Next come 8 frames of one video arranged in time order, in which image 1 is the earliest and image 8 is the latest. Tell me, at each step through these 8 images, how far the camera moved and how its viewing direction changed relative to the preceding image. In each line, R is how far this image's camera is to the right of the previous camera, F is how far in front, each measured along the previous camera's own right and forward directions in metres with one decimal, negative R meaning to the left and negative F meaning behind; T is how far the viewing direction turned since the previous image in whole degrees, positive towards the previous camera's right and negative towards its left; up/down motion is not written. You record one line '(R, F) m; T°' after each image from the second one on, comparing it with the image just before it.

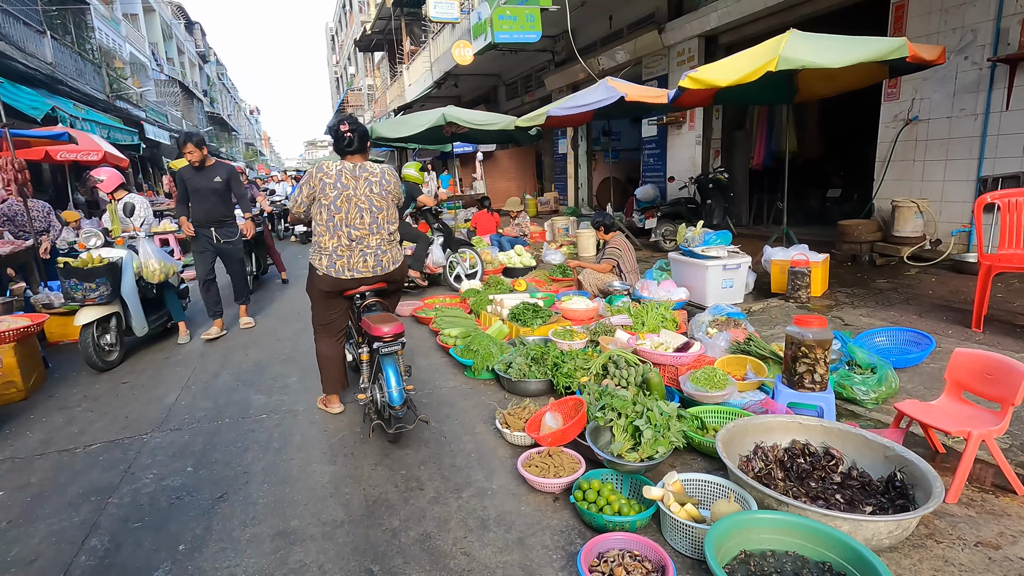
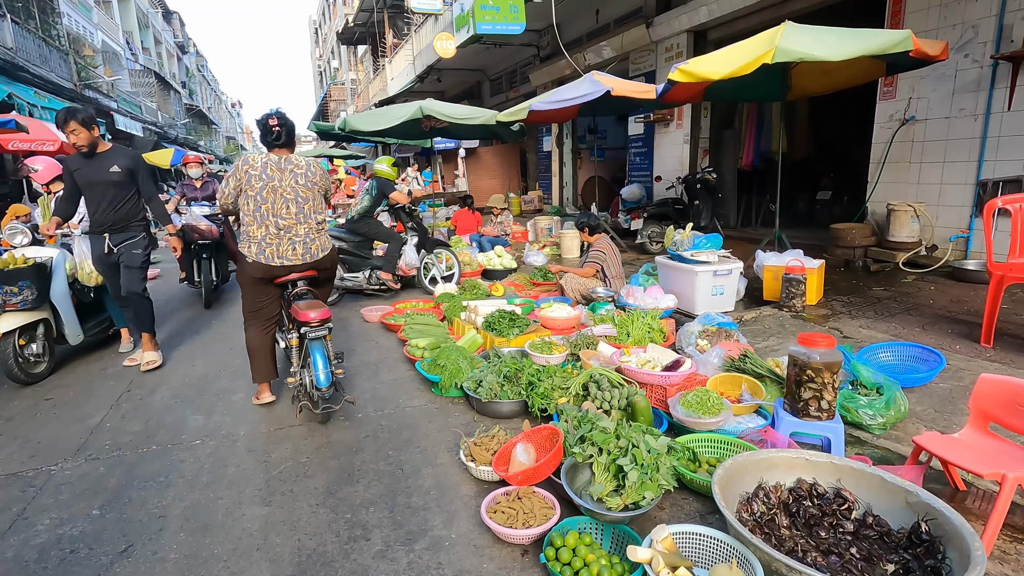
(+0.1, +0.4) m; +2°
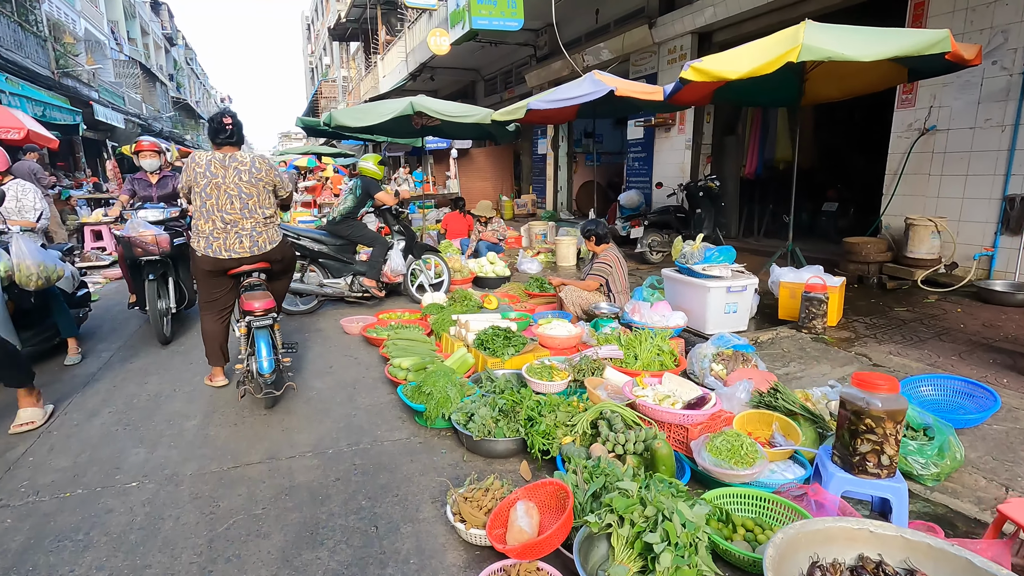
(-0.1, +0.4) m; +1°
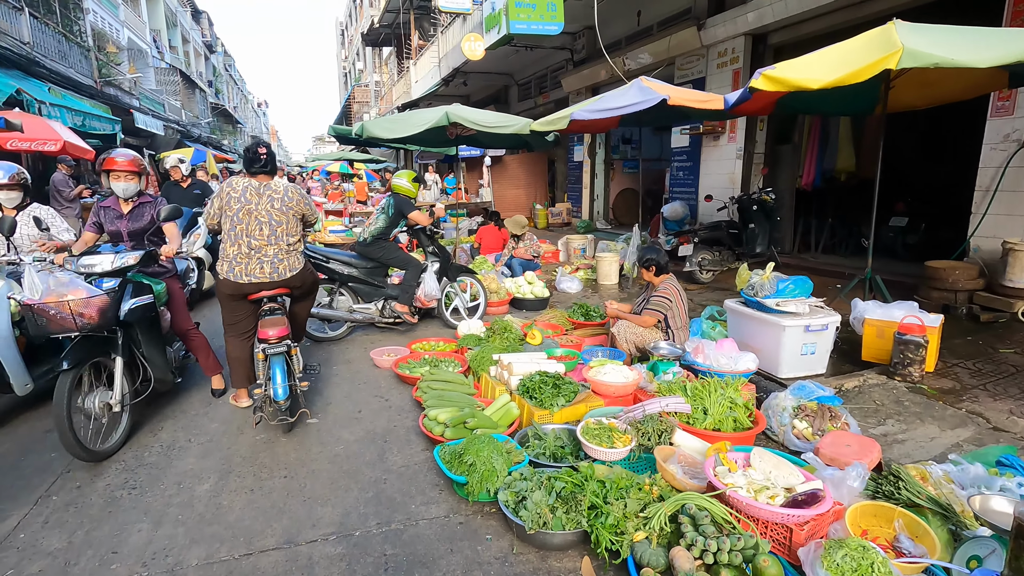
(-0.1, +0.4) m; -3°
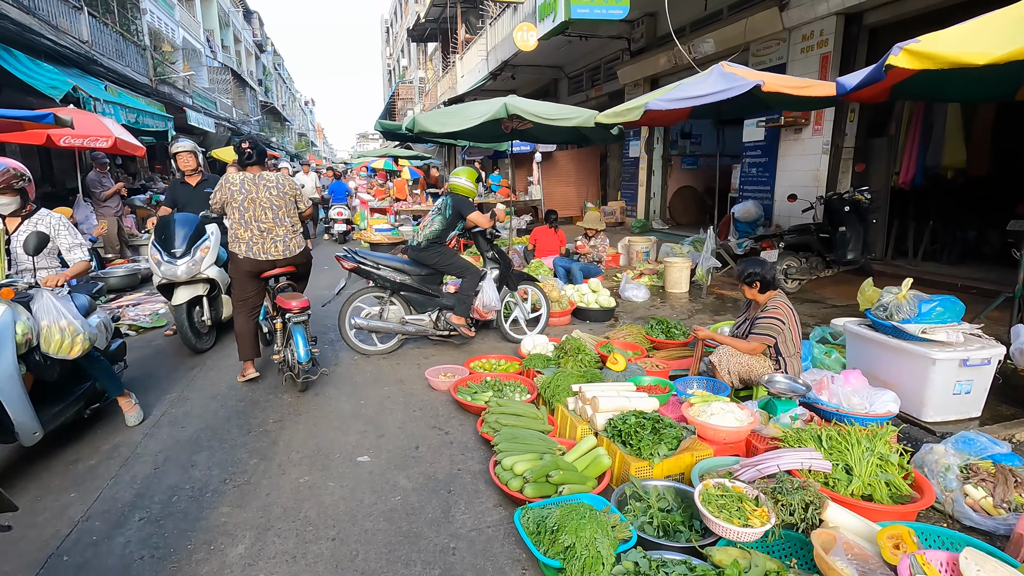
(-0.3, +0.6) m; -4°
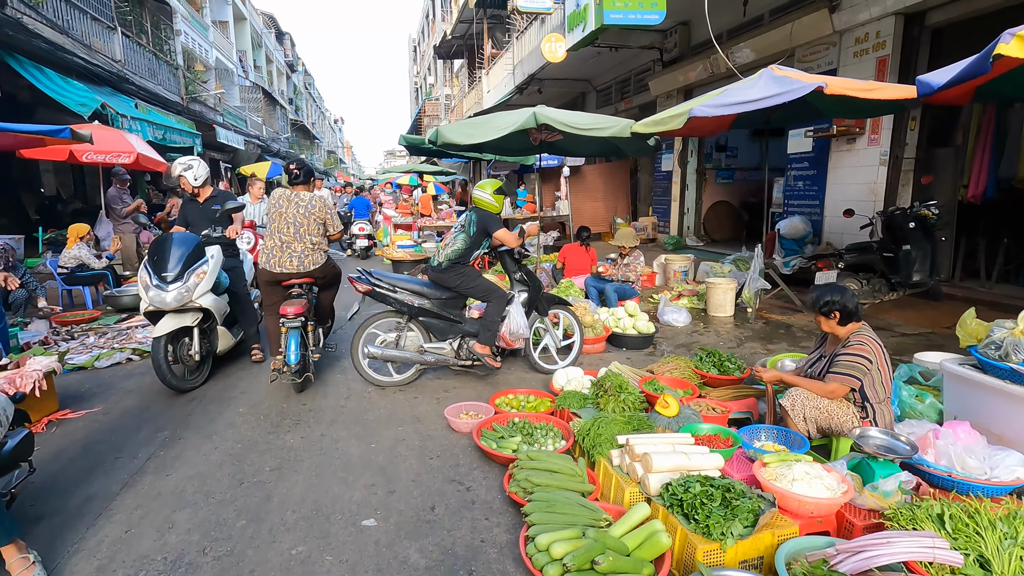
(-0.1, +0.5) m; -3°
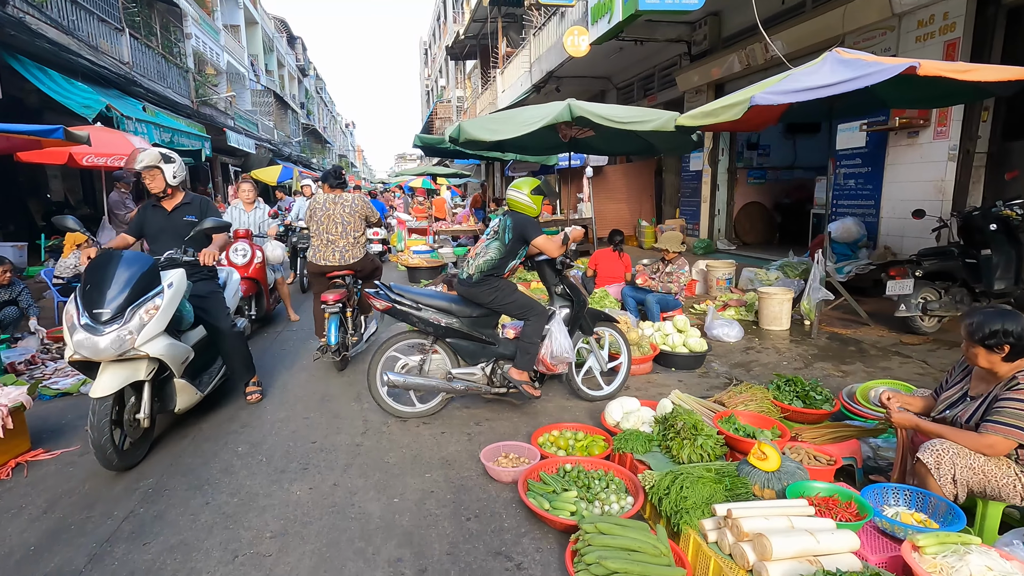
(-0.2, +0.6) m; -1°
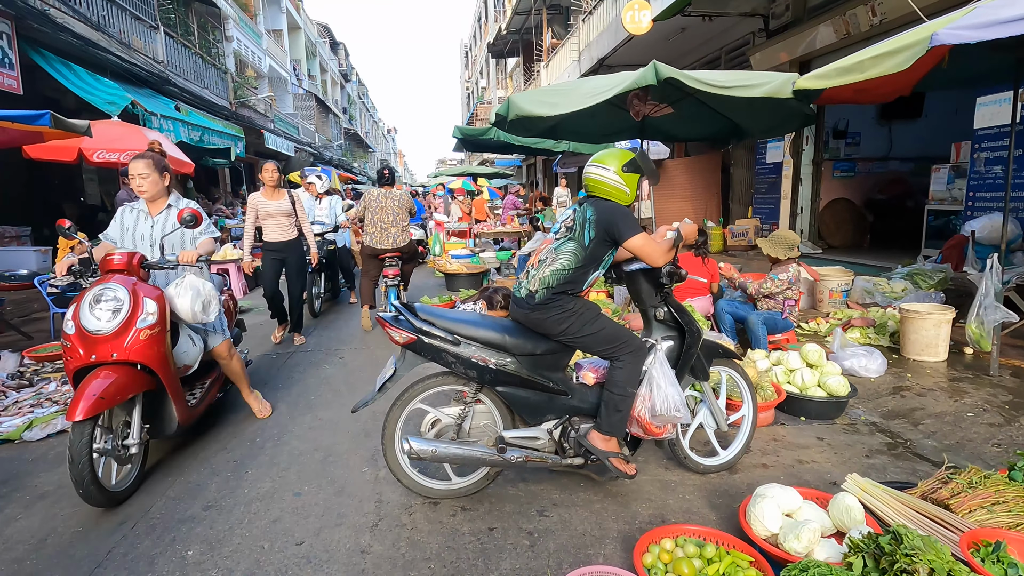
(-0.2, +1.2) m; -4°
